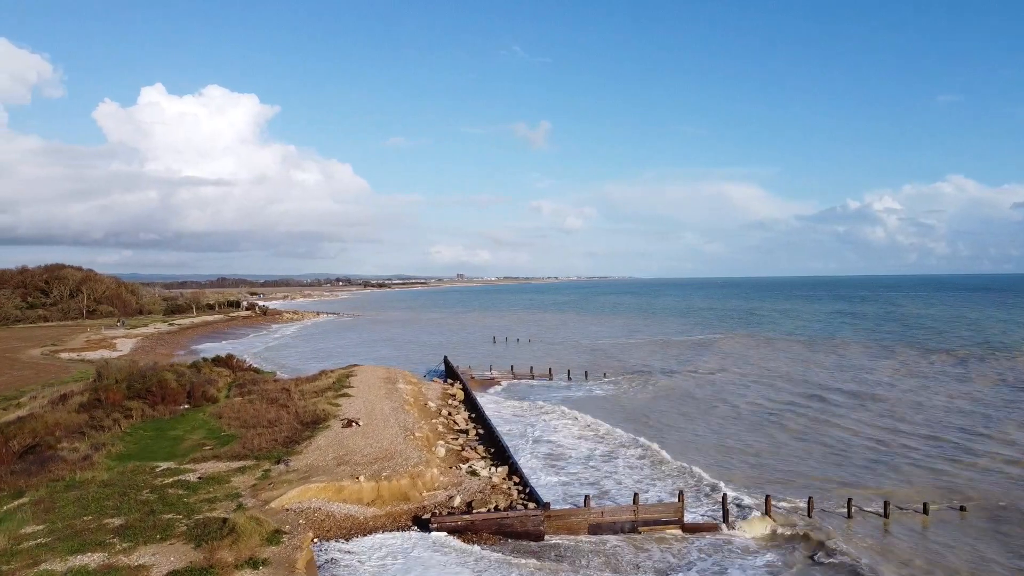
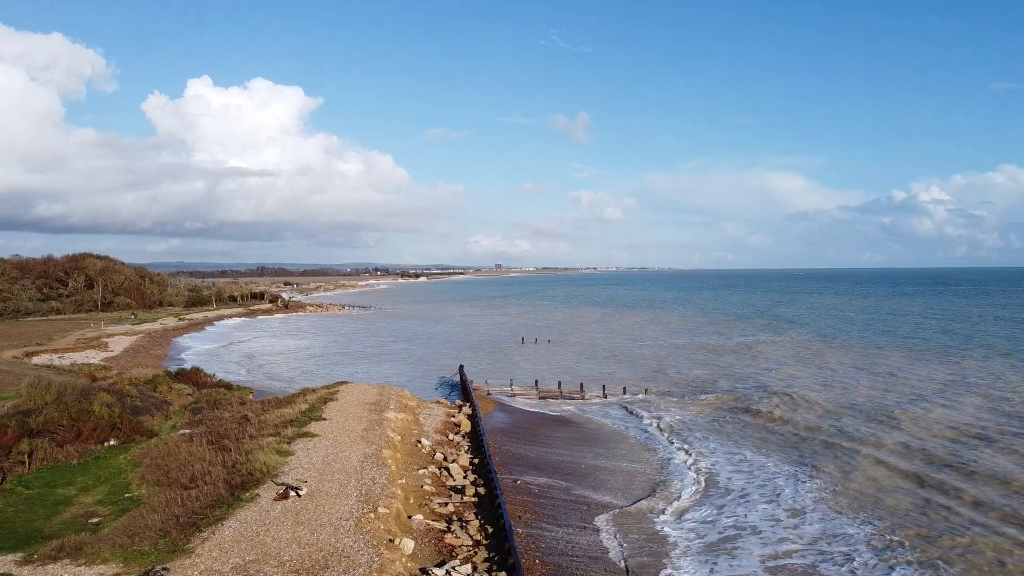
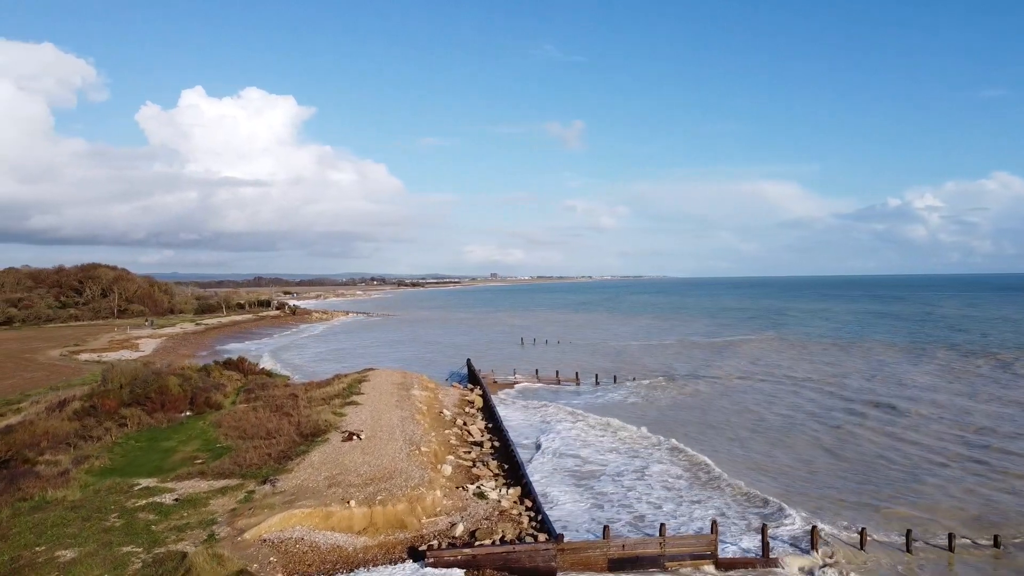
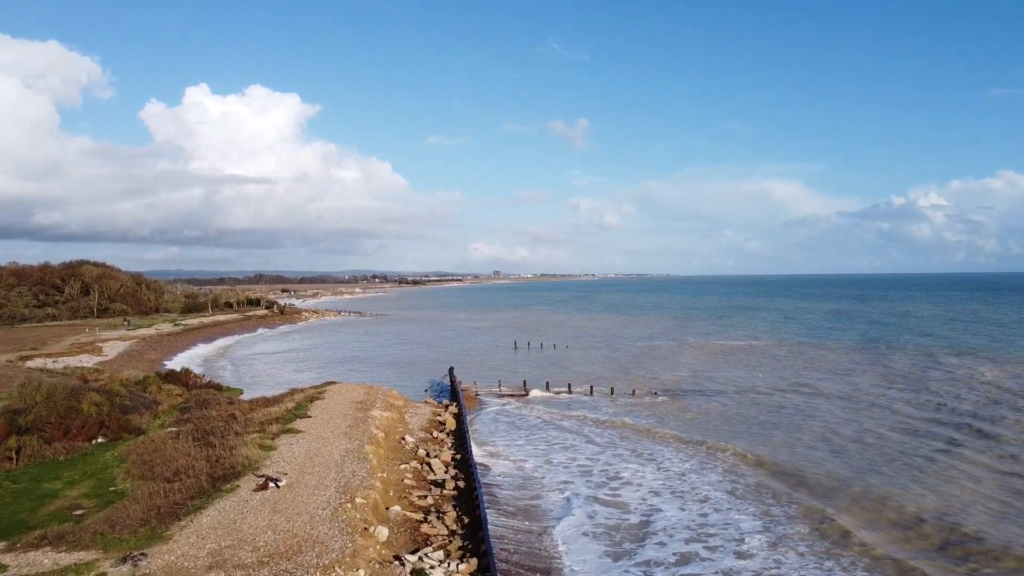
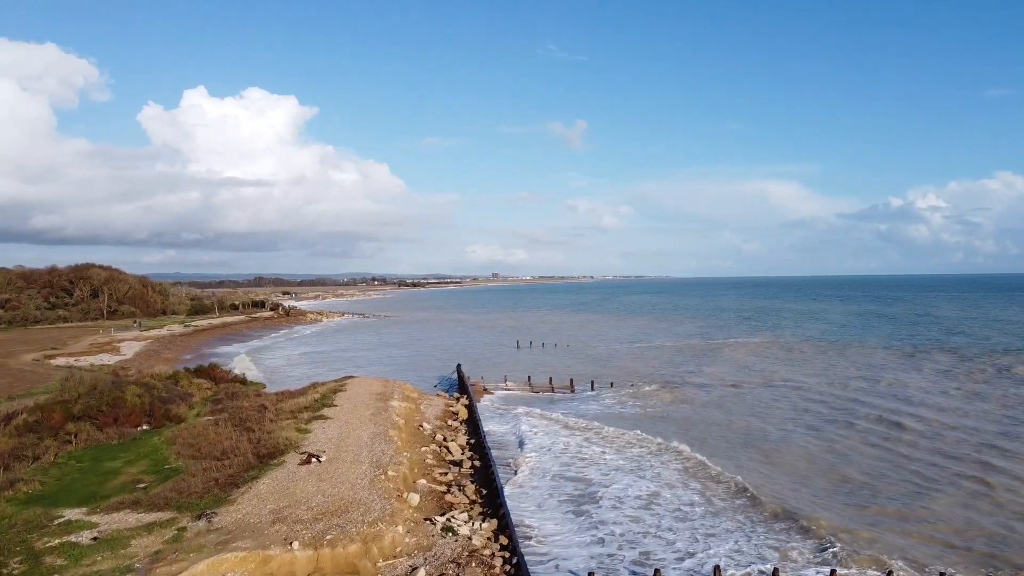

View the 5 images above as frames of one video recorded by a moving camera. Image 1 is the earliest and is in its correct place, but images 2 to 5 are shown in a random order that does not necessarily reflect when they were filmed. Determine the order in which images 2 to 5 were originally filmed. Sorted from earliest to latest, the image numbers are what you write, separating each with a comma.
3, 5, 4, 2
